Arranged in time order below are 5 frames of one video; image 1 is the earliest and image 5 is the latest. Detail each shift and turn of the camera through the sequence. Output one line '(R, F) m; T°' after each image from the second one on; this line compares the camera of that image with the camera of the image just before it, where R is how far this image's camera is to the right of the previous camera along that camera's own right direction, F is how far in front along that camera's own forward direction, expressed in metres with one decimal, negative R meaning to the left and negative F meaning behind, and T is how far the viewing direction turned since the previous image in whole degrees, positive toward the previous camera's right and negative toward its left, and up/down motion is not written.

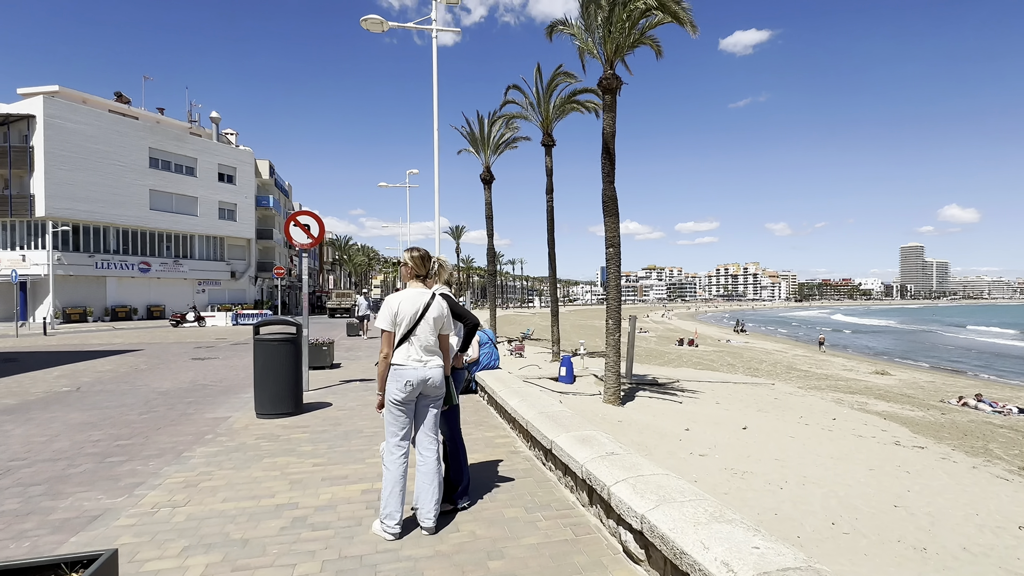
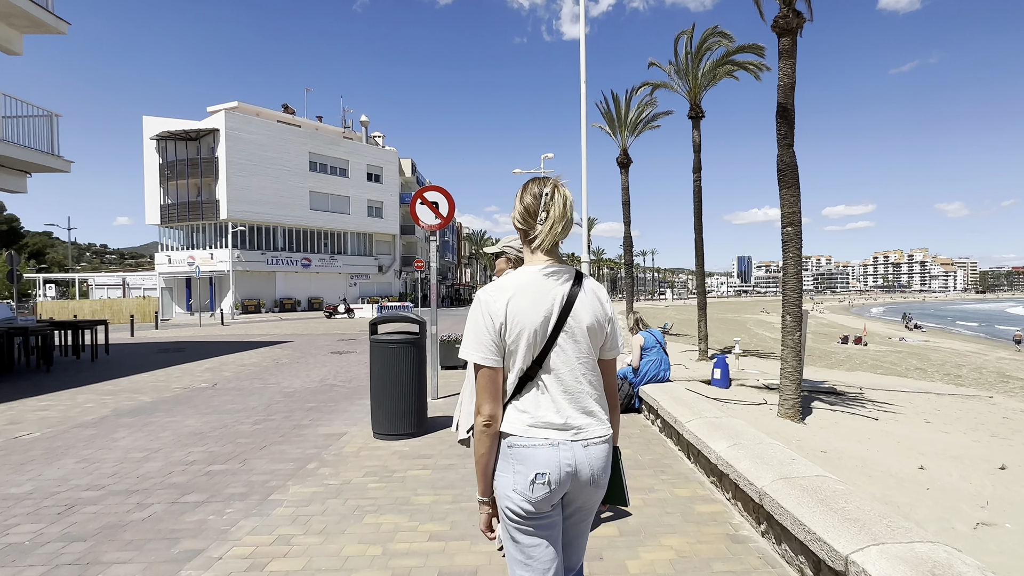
(-0.5, +1.7) m; -14°
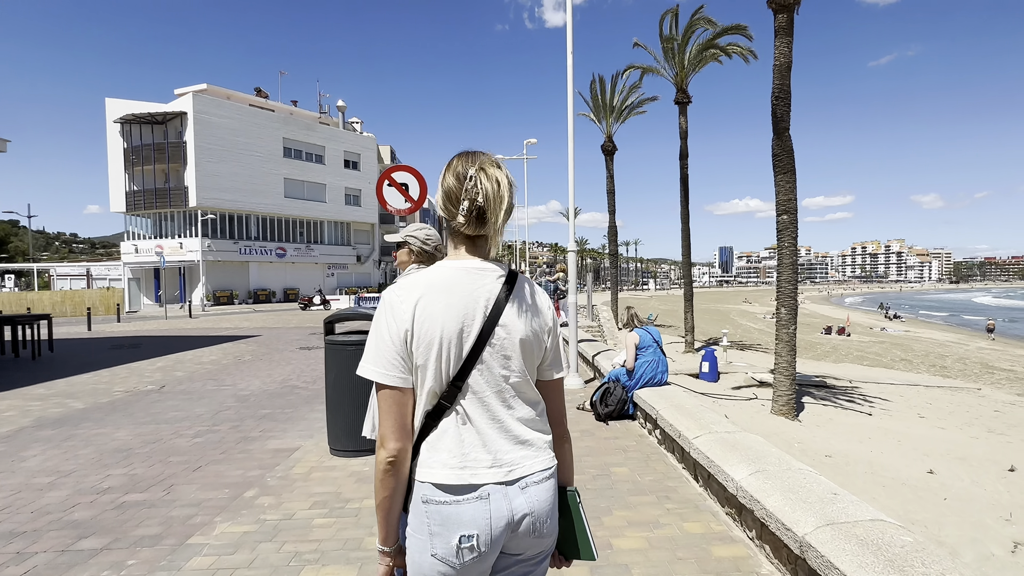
(0.0, +0.7) m; +2°
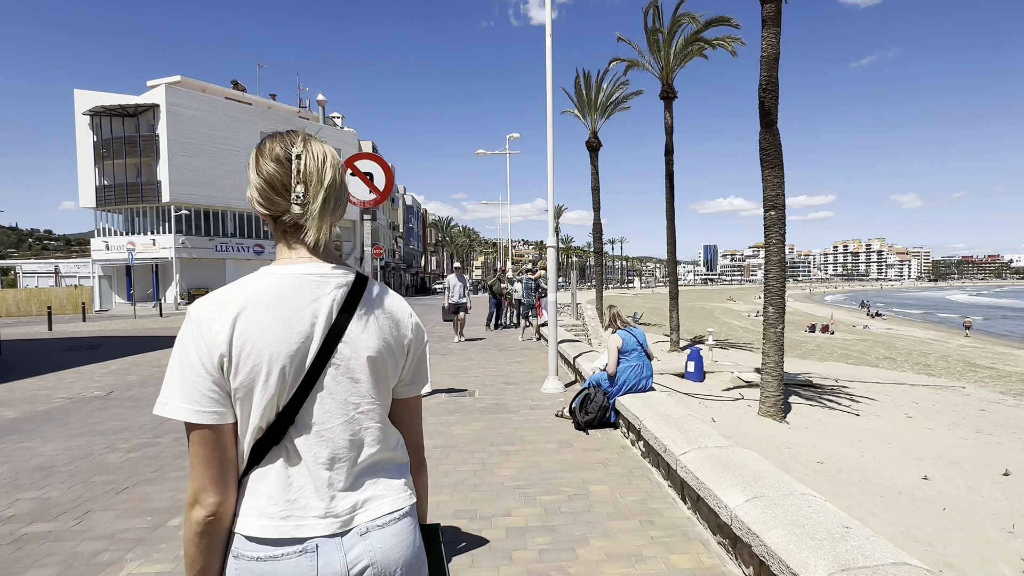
(+0.1, +0.4) m; +2°
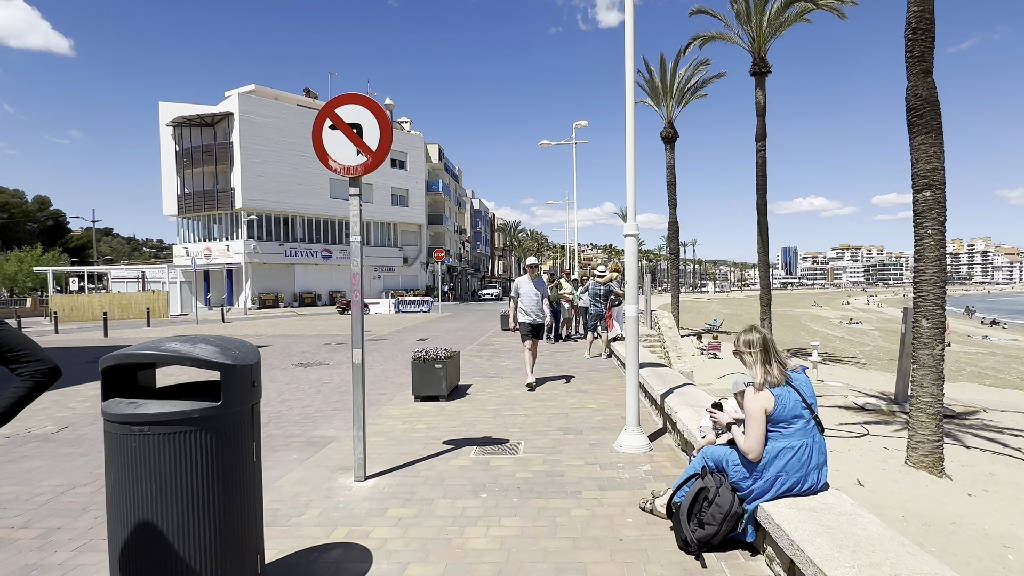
(+0.1, +2.0) m; -7°
